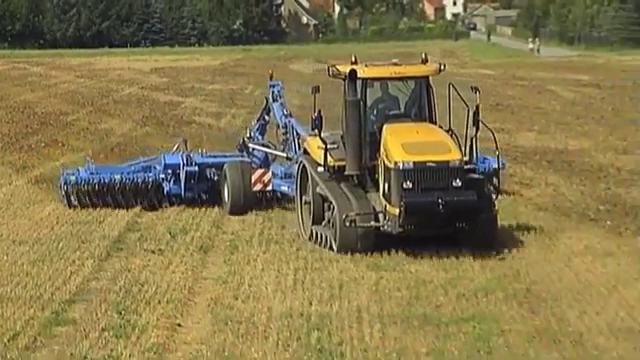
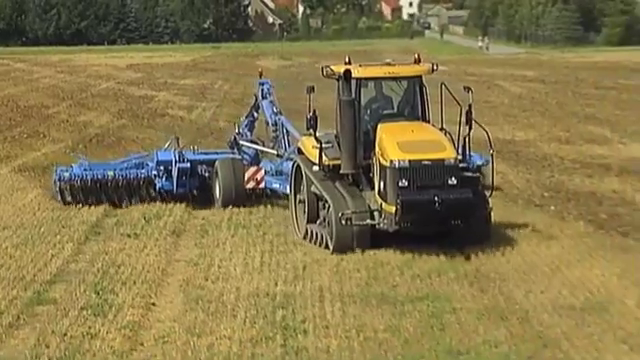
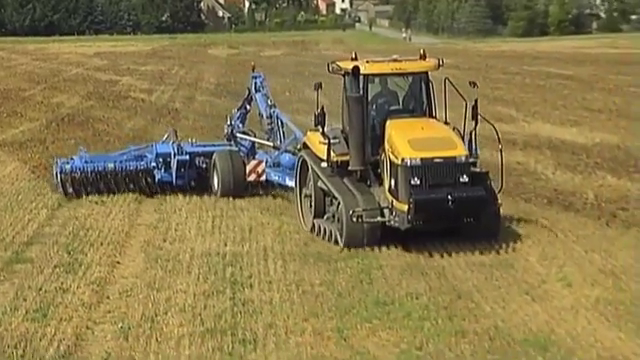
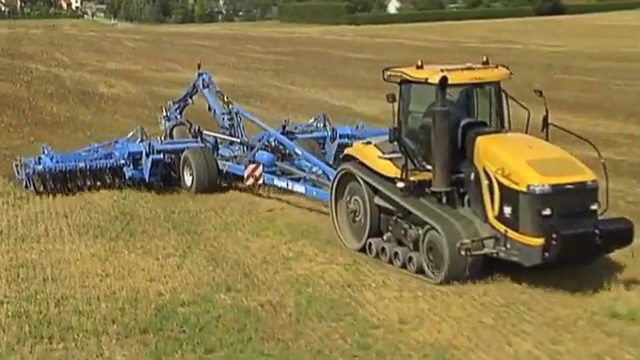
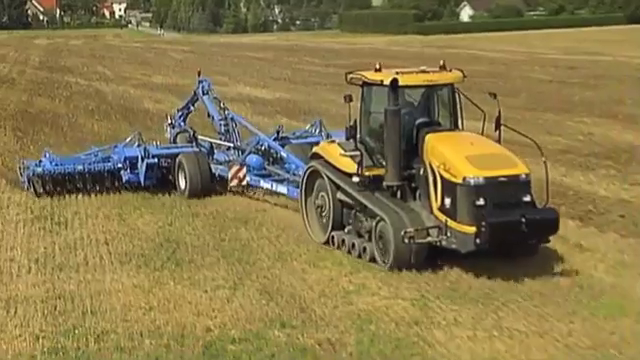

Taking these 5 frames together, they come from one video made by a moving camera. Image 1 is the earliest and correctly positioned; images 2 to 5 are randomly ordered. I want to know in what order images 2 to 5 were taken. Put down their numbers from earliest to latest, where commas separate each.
2, 3, 5, 4
